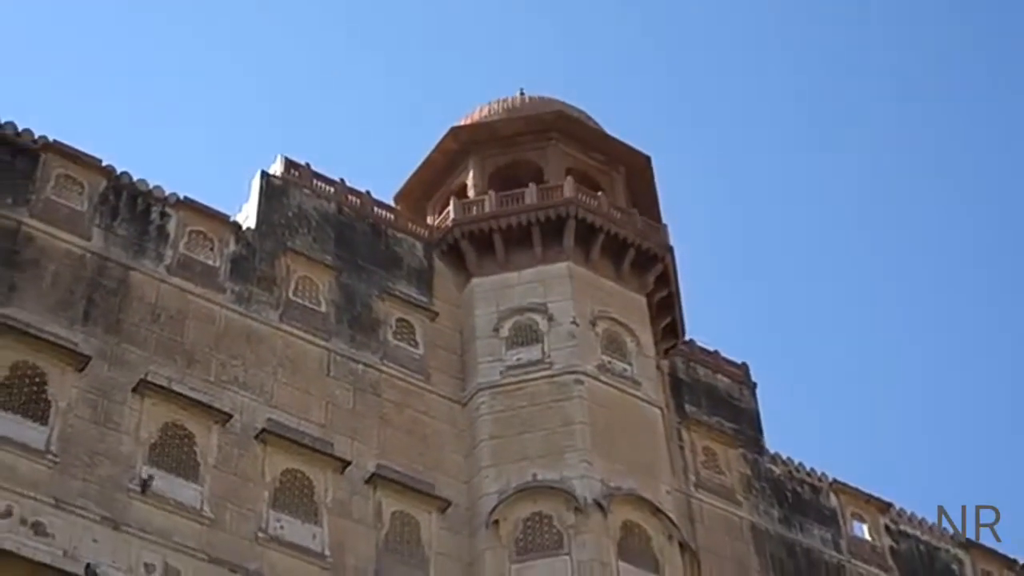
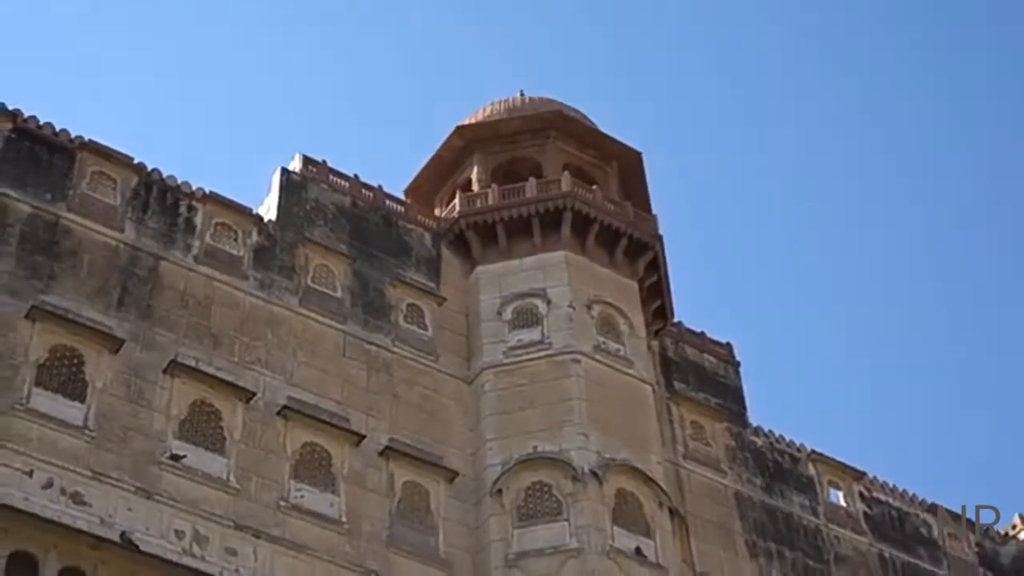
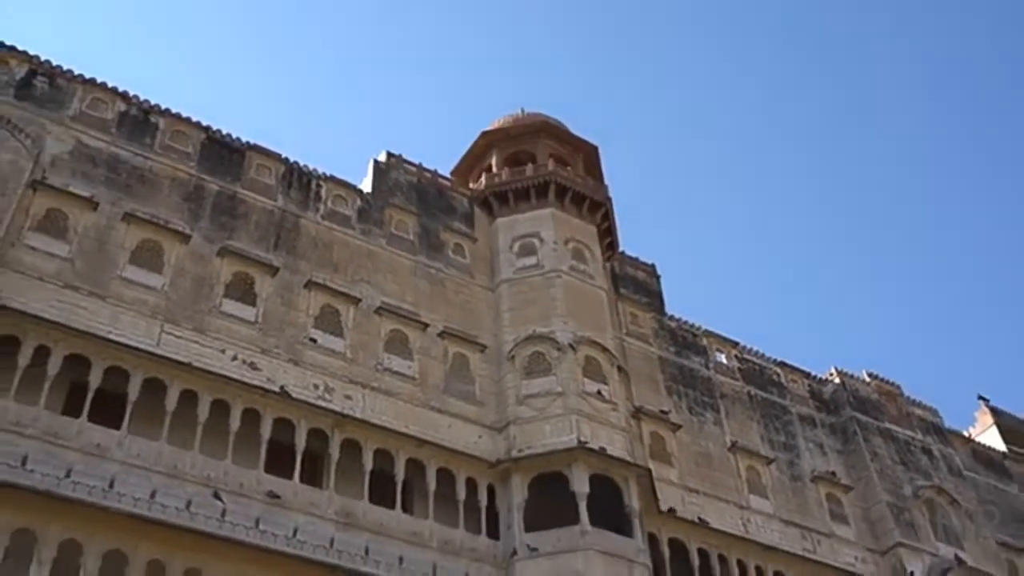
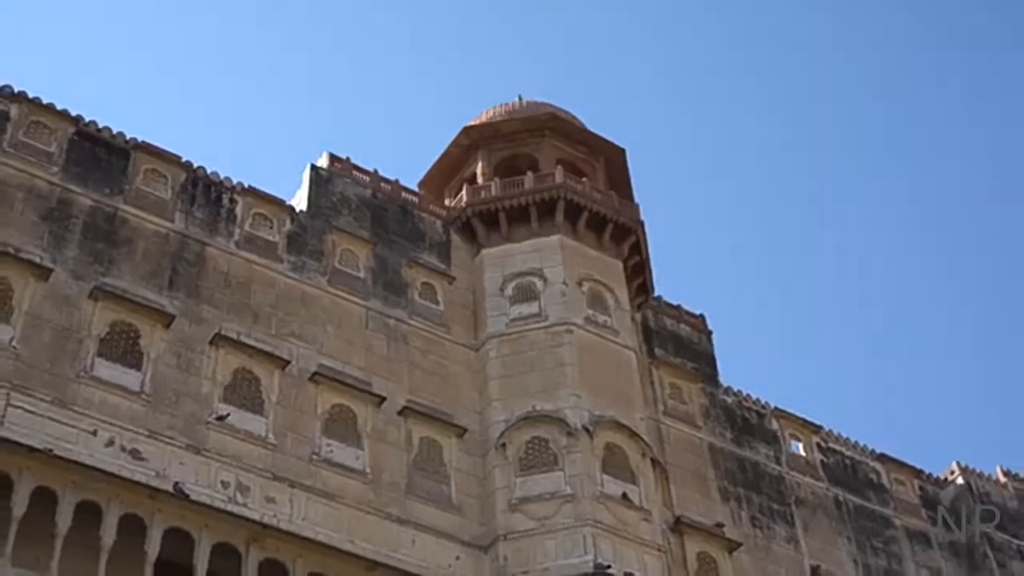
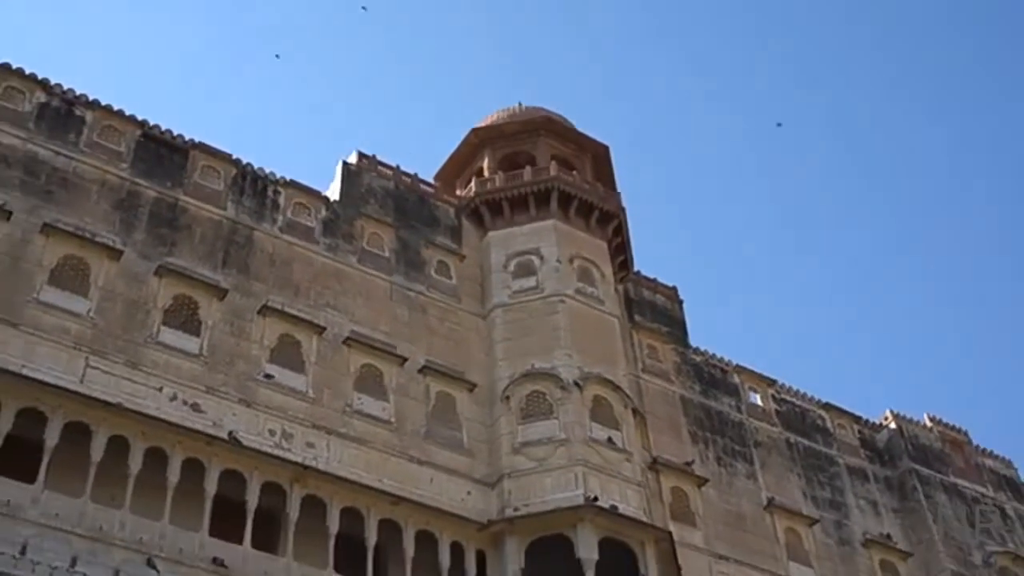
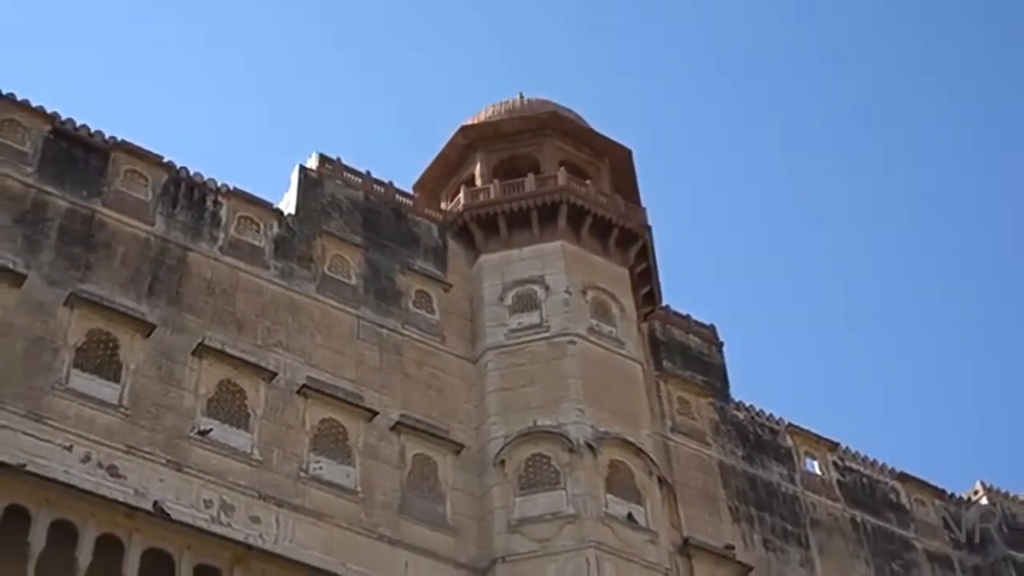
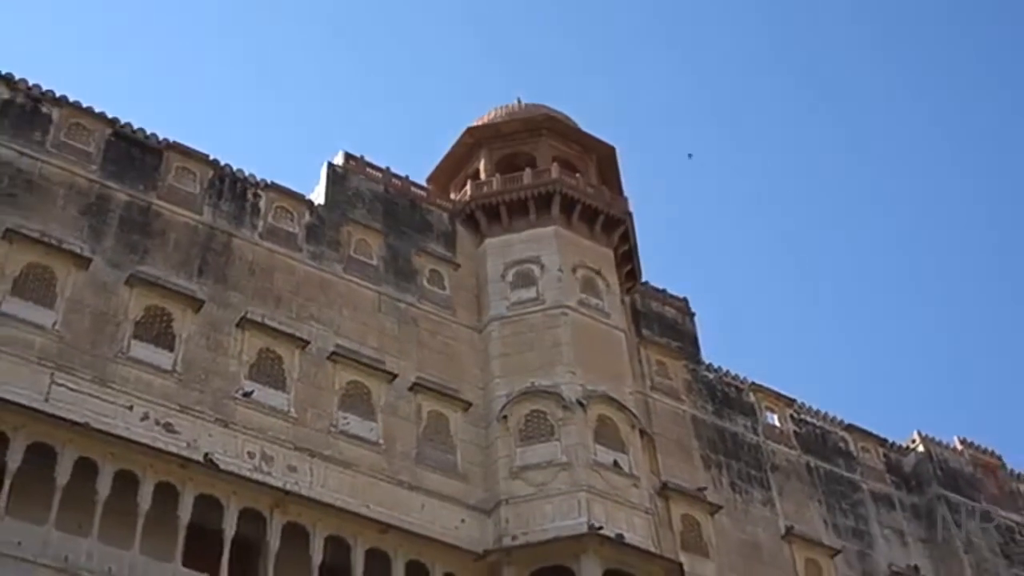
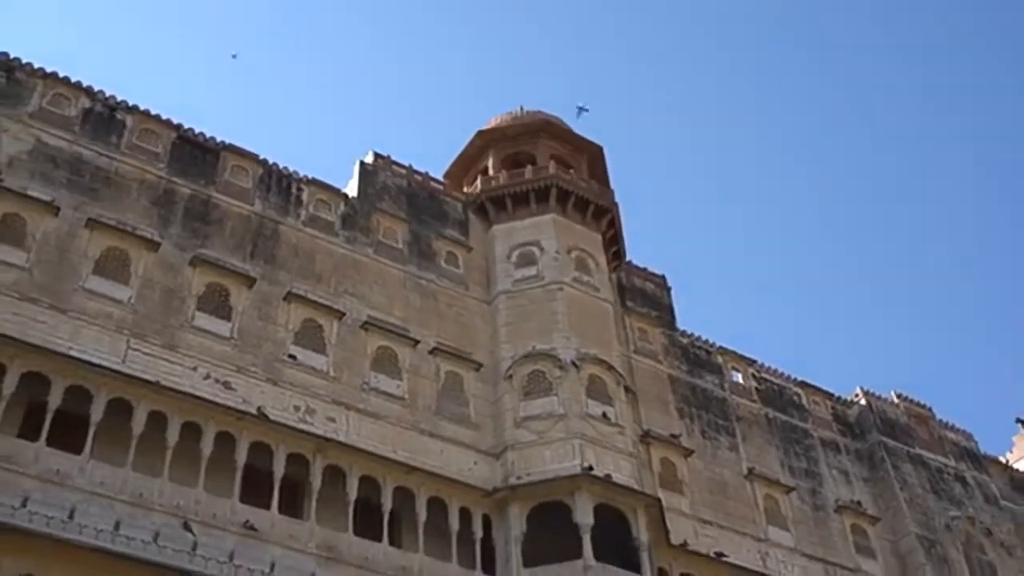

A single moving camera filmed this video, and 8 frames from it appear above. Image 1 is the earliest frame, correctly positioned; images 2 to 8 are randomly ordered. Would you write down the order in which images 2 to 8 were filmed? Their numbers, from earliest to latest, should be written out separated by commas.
2, 6, 4, 7, 5, 8, 3
